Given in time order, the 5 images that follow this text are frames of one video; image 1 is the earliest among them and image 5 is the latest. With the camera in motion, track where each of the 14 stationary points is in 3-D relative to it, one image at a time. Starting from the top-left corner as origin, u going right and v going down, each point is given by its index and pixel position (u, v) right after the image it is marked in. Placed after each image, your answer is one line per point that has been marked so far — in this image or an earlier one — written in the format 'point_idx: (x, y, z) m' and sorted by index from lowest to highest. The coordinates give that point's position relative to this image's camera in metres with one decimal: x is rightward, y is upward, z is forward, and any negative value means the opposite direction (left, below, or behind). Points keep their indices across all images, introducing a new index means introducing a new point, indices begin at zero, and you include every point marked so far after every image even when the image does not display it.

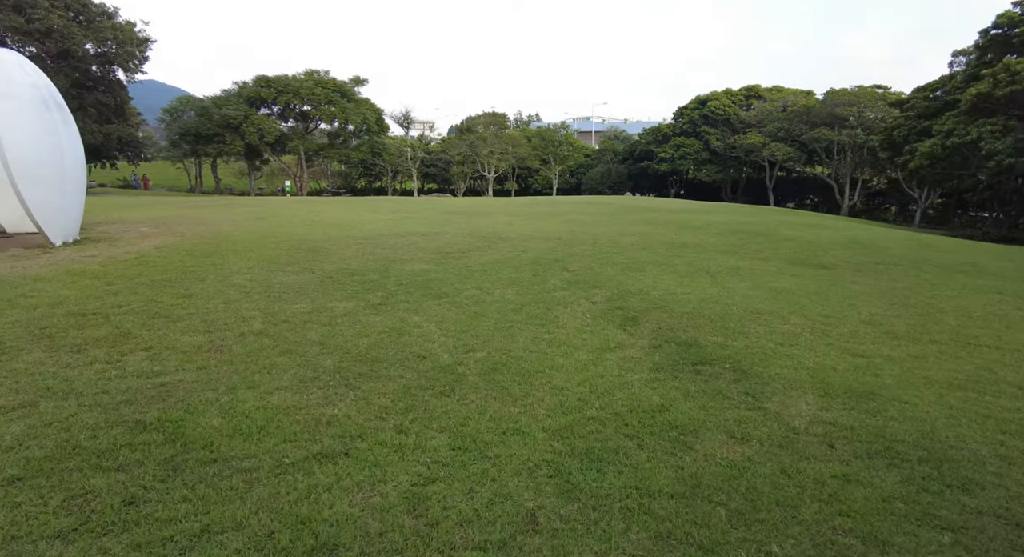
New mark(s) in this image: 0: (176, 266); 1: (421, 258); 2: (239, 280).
0: (-4.7, +0.2, +8.3) m
1: (-1.4, +0.3, +9.3) m
2: (-3.3, 0.0, +7.3) m
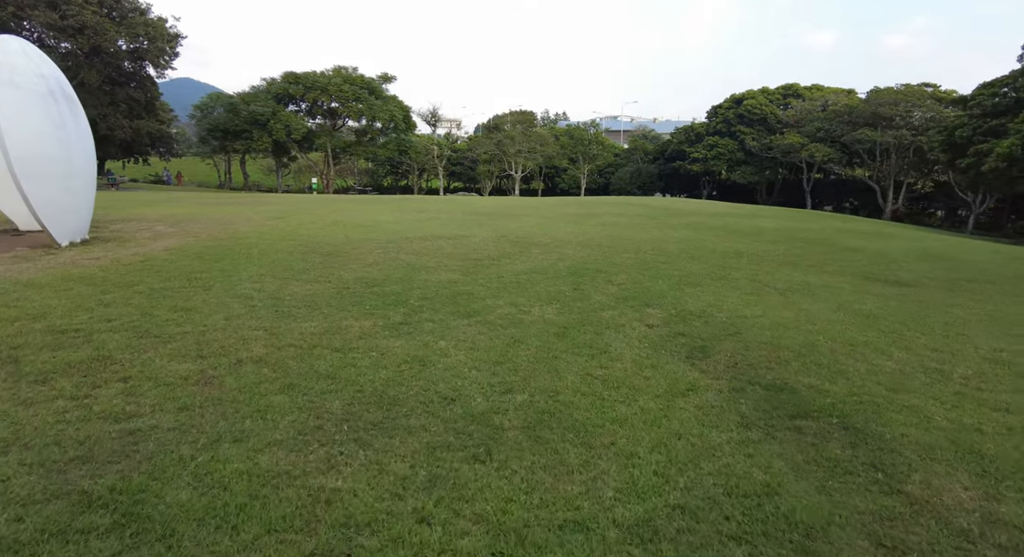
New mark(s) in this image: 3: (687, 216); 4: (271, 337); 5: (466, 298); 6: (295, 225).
0: (-4.2, +0.1, +7.6) m
1: (-0.9, +0.2, +8.4) m
2: (-2.9, -0.1, +6.6) m
3: (+4.7, +1.7, +16.3) m
4: (-2.0, -0.5, +4.9) m
5: (-0.5, -0.2, +6.3) m
6: (-4.7, +1.1, +12.9) m
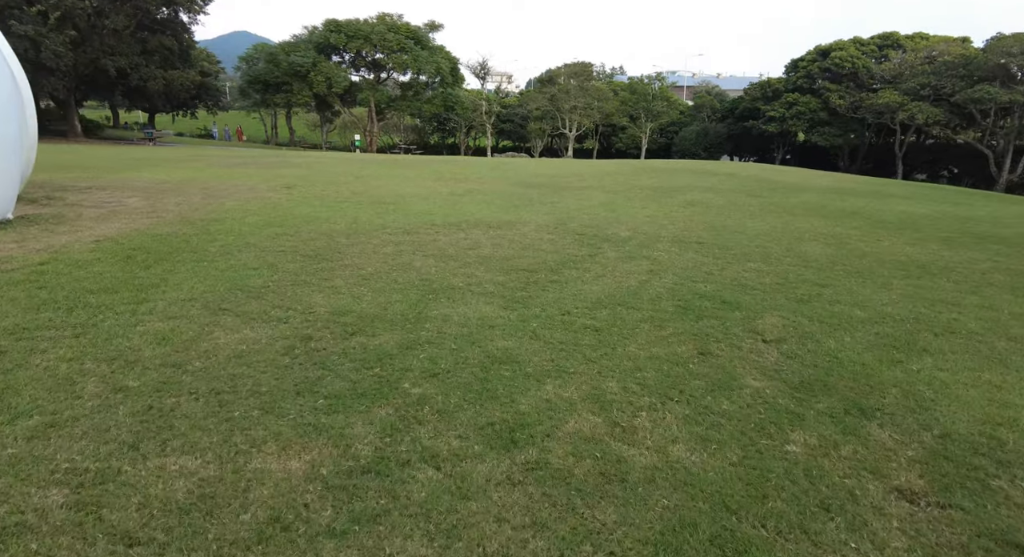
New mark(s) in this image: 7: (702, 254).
0: (-3.6, -0.1, +5.0) m
1: (-0.2, 0.0, +5.5) m
2: (-2.4, -0.4, +3.9) m
3: (+6.0, +1.8, +12.8) m
4: (-1.6, -0.9, +2.2) m
5: (0.0, -0.6, +3.4) m
6: (-3.6, +1.3, +10.2) m
7: (+2.2, +0.3, +6.9) m
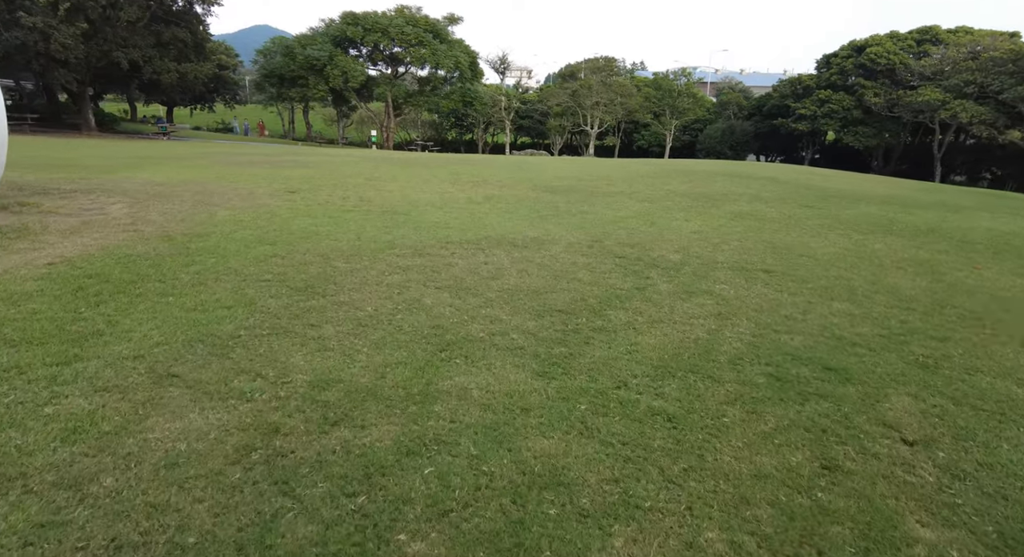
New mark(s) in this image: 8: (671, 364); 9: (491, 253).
0: (-3.4, -0.4, +3.9) m
1: (0.0, -0.4, +4.4) m
2: (-2.2, -0.7, +2.8) m
3: (+6.5, +1.4, +11.5) m
4: (-1.5, -1.3, +1.1) m
5: (+0.2, -0.9, +2.3) m
6: (-3.2, +1.1, +9.2) m
7: (+2.5, -0.1, +5.6) m
8: (+1.0, -0.5, +3.9) m
9: (-0.2, +0.3, +6.7) m
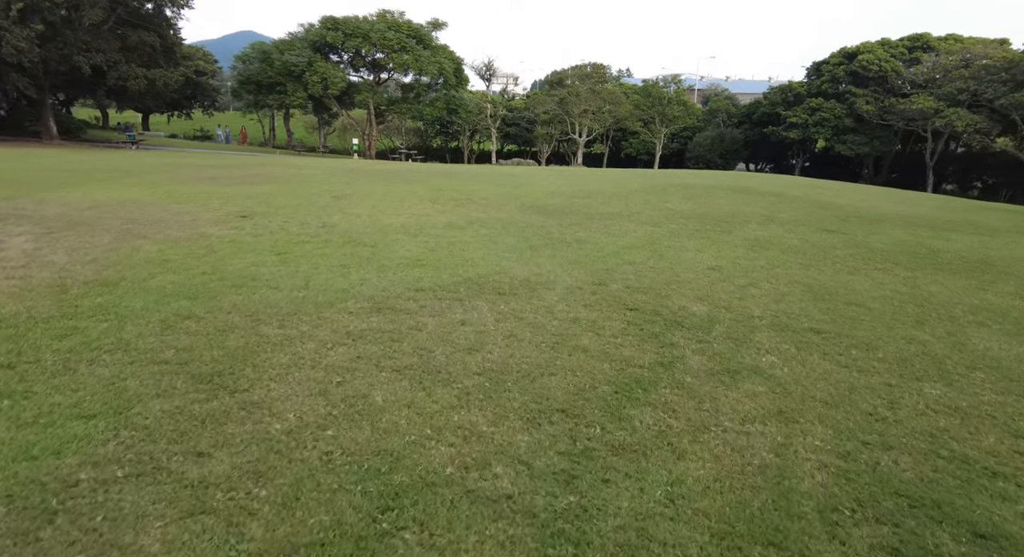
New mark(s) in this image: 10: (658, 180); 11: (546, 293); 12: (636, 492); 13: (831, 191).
0: (-3.4, -0.9, +2.5) m
1: (-0.1, -0.9, +3.0) m
2: (-2.3, -1.2, +1.4) m
3: (+6.2, +0.9, +10.3) m
4: (-1.5, -1.8, -0.3) m
5: (+0.1, -1.4, +0.9) m
6: (-3.4, +0.5, +7.7) m
7: (+2.4, -0.6, +4.3) m
8: (+1.0, -1.1, +2.5) m
9: (-0.4, -0.3, +5.3) m
10: (+4.5, +3.1, +18.6) m
11: (+0.4, -0.1, +5.9) m
12: (+0.6, -1.0, +2.7) m
13: (+8.8, +2.4, +16.4) m
